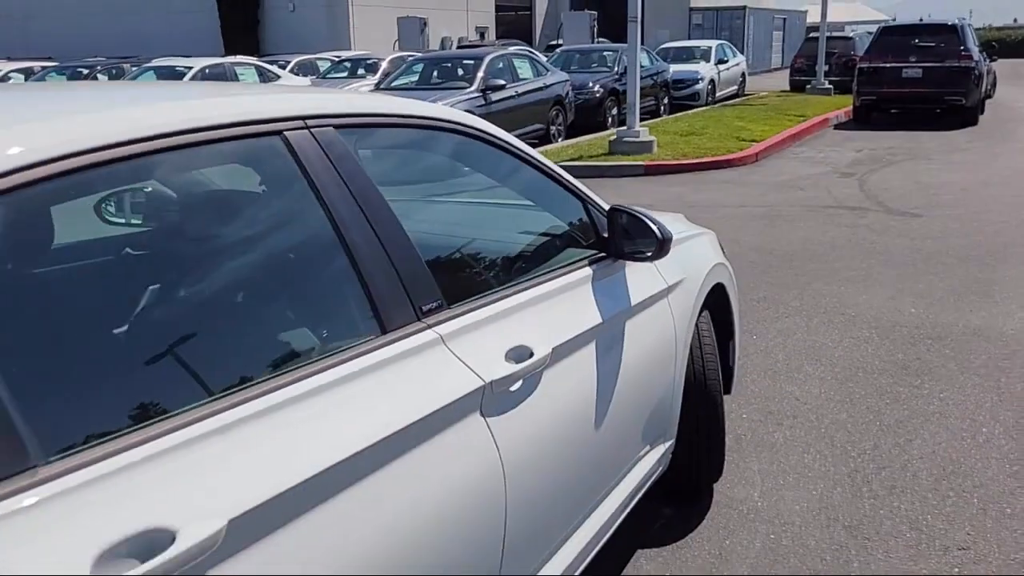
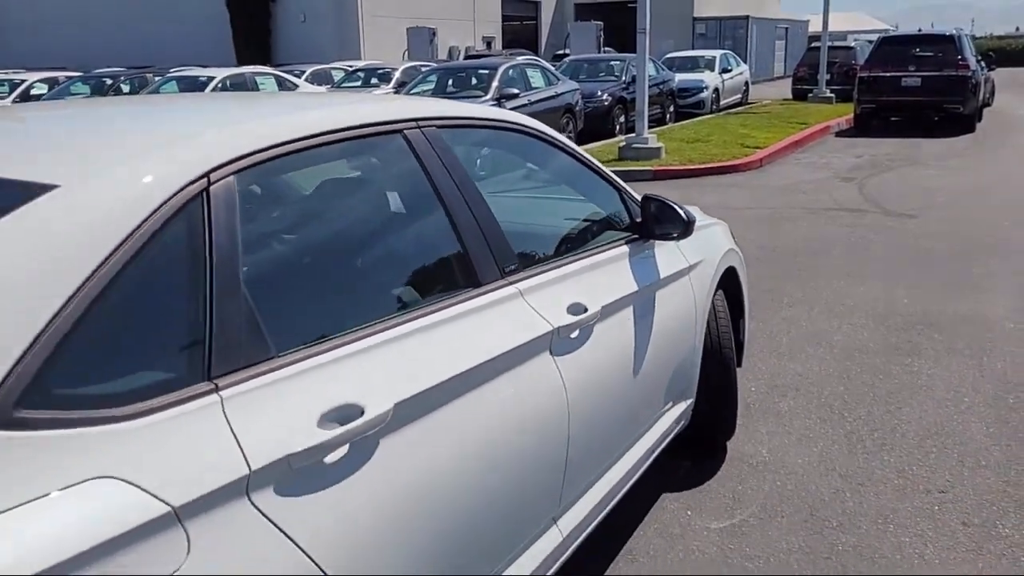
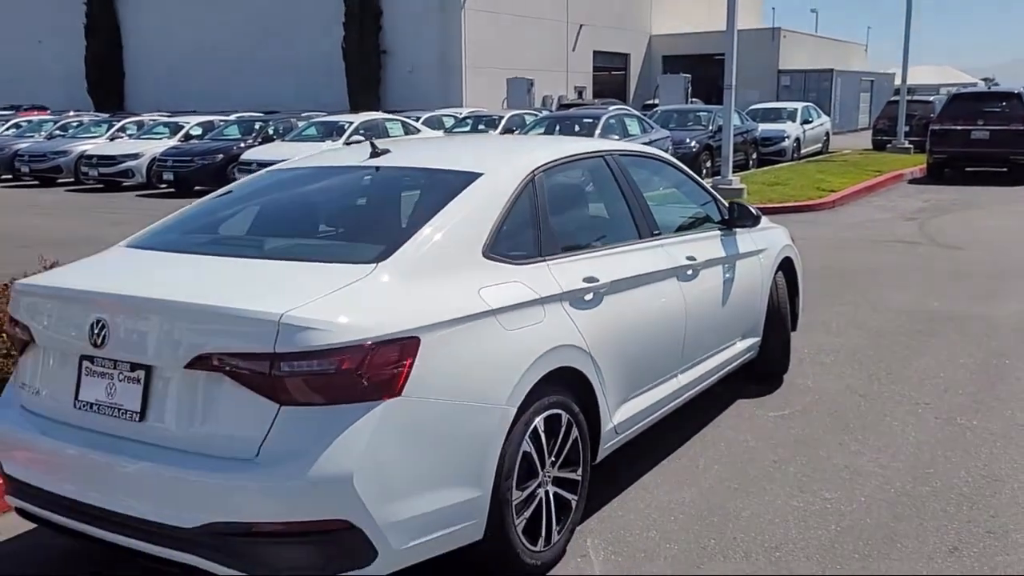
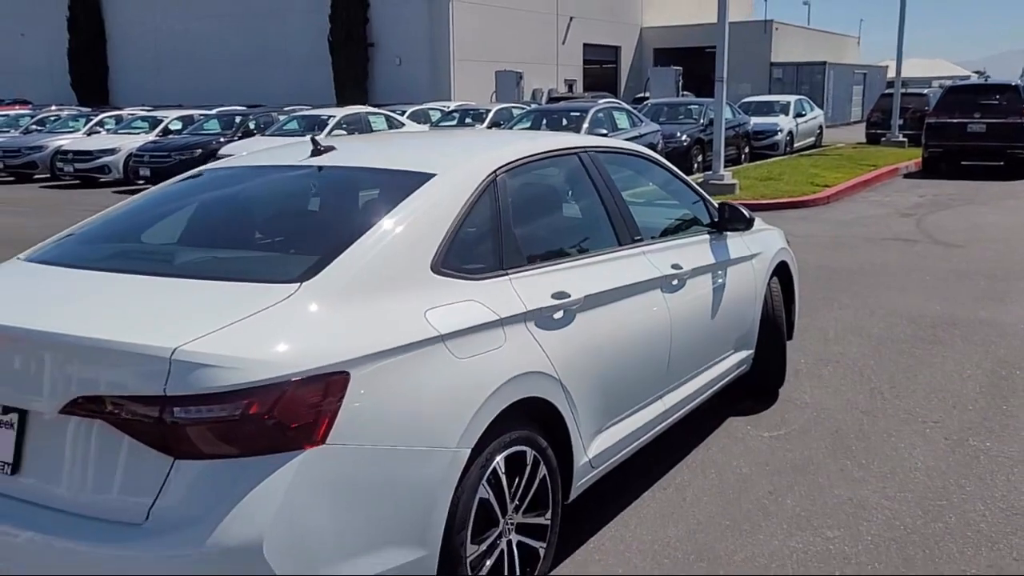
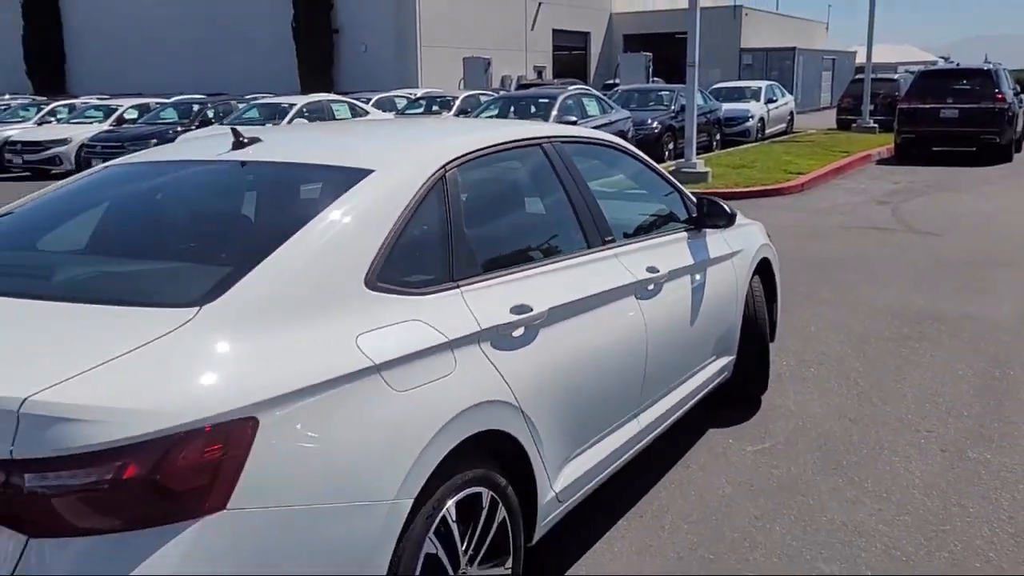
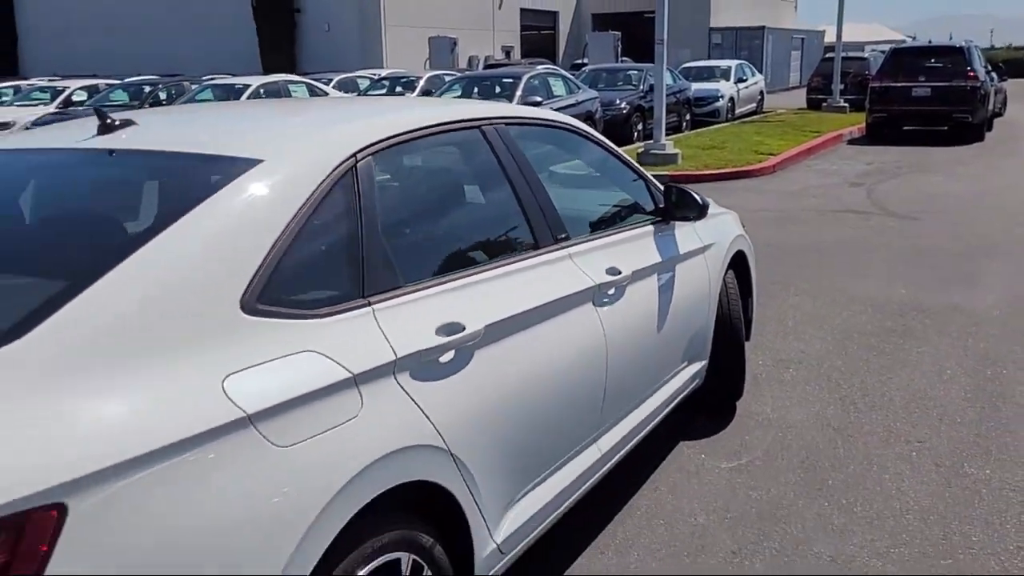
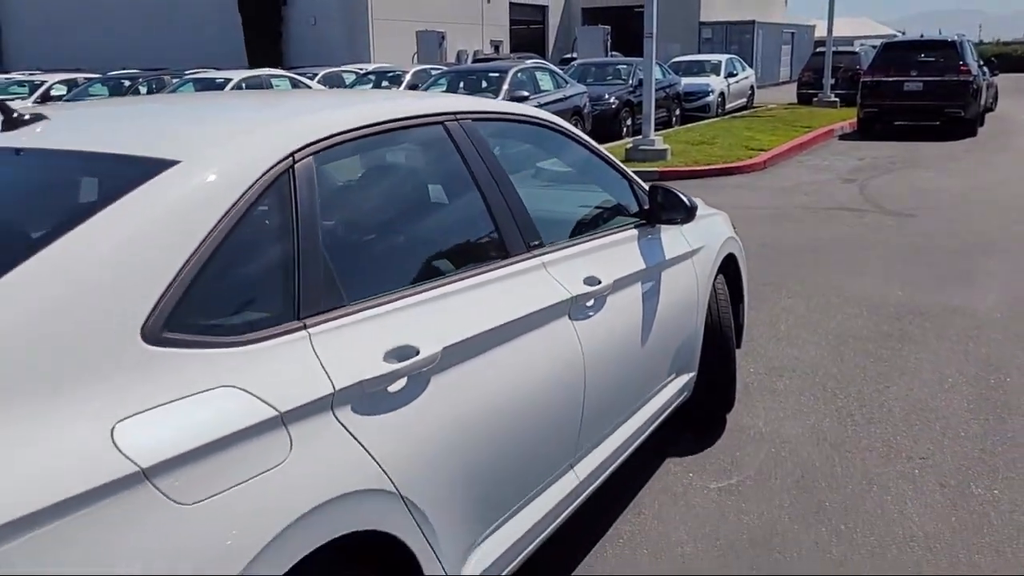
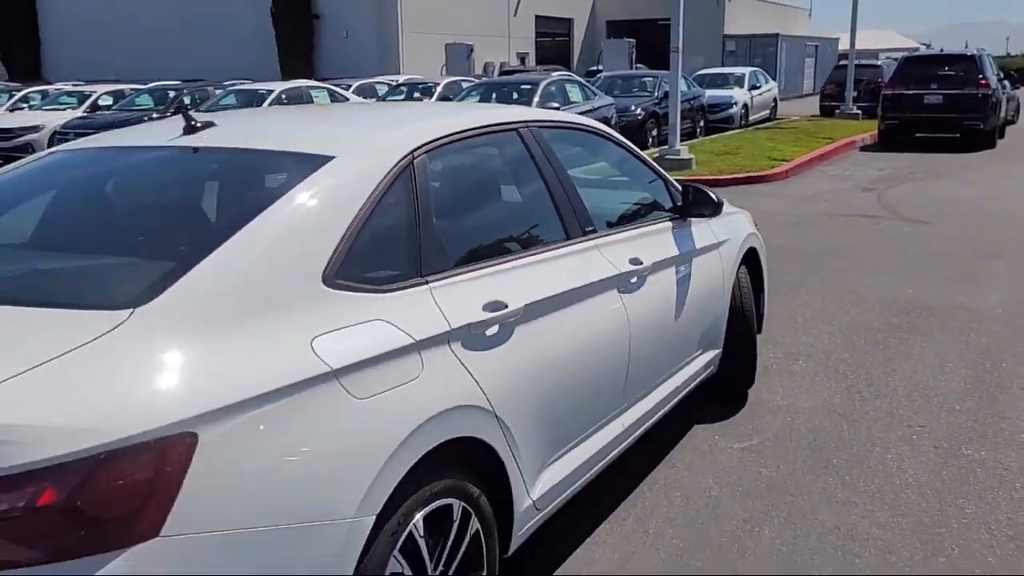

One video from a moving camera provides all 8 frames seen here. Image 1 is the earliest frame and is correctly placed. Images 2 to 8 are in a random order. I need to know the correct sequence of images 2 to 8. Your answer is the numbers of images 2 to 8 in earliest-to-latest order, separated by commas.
2, 7, 6, 8, 5, 4, 3
